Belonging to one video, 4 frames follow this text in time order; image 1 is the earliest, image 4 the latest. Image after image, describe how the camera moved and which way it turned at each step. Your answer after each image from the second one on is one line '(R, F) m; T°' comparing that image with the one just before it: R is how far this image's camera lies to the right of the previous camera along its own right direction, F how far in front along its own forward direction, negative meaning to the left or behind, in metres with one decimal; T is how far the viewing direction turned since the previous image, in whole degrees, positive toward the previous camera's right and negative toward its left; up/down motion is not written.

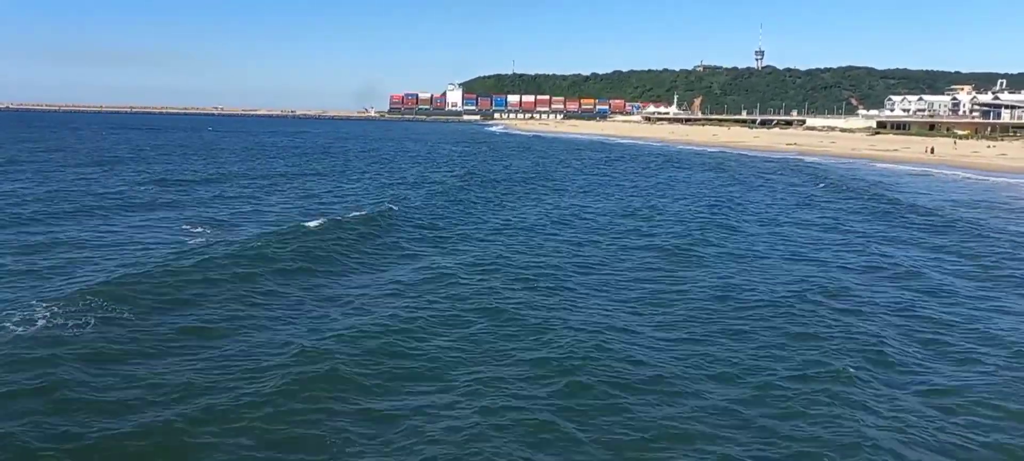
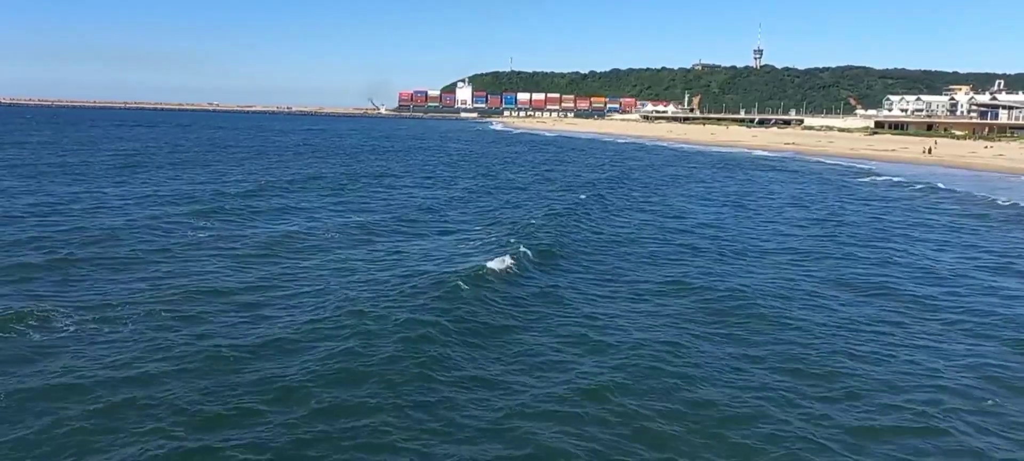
(-0.8, -0.2) m; 0°
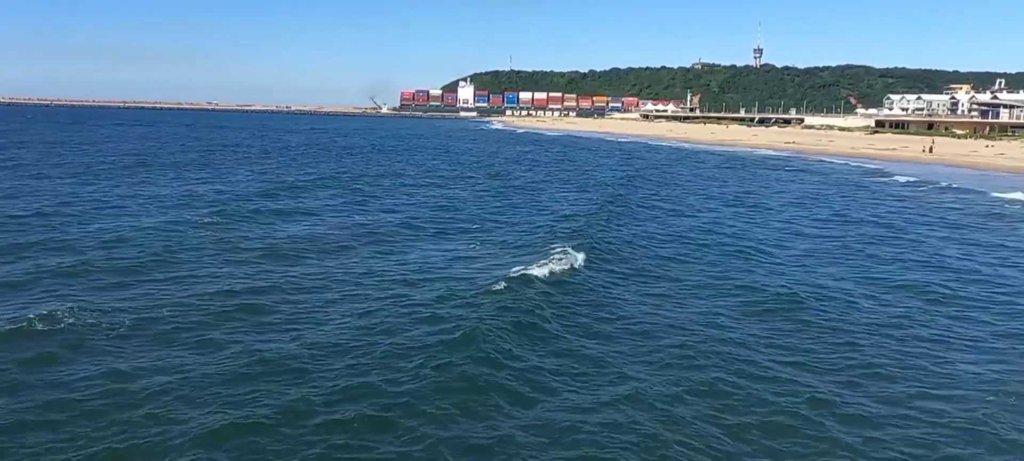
(+0.6, +0.7) m; 0°
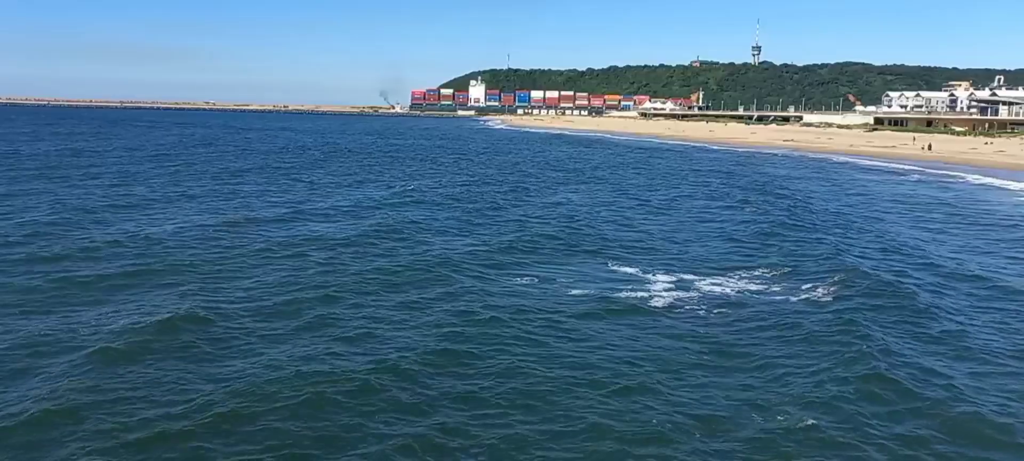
(-0.5, +0.2) m; 0°
